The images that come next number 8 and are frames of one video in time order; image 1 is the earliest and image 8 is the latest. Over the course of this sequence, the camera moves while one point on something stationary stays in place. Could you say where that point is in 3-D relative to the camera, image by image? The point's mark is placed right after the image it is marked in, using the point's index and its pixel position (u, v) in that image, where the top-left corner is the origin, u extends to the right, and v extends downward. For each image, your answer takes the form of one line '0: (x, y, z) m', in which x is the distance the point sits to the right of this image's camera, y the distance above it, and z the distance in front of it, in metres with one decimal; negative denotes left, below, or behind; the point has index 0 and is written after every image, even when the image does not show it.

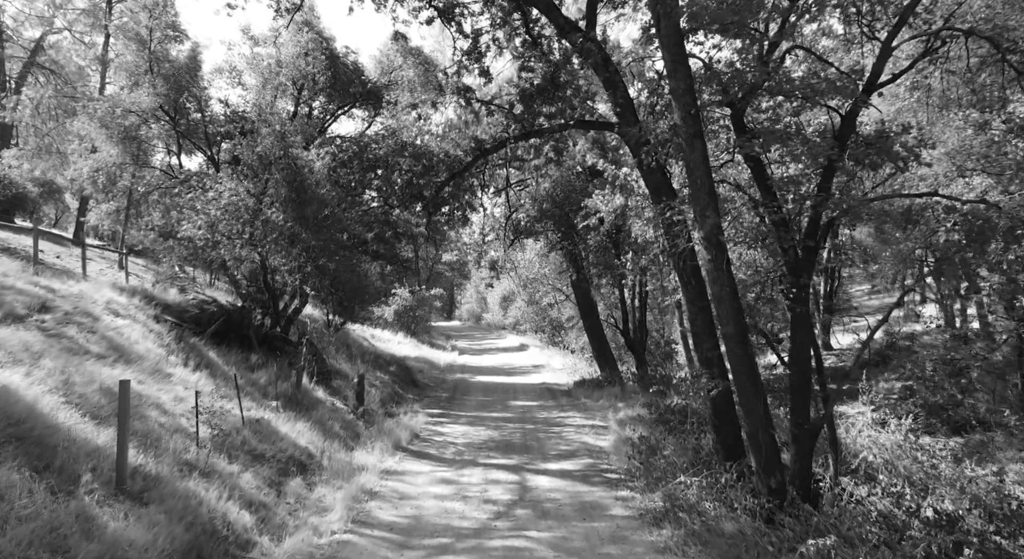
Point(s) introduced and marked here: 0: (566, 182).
0: (+1.2, +2.2, +18.3) m
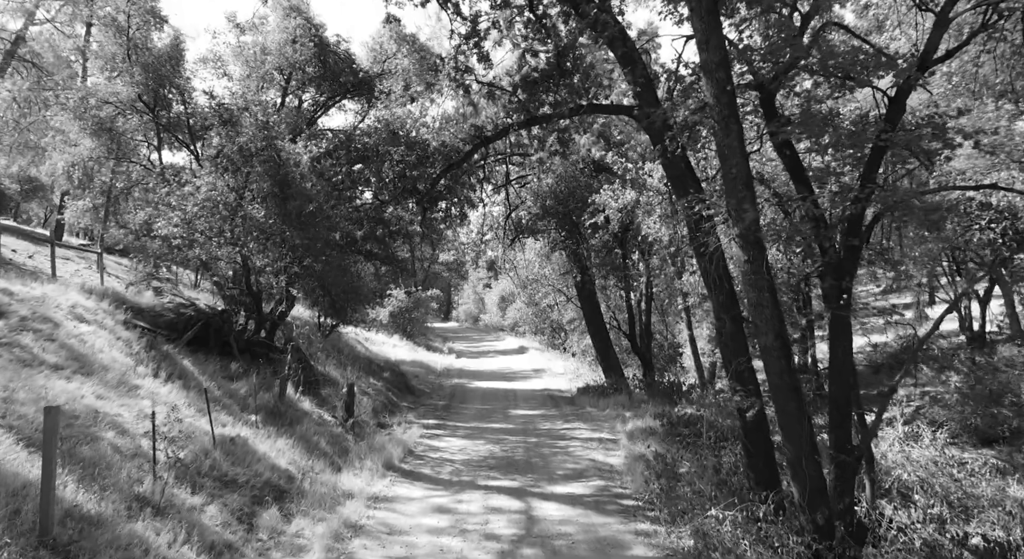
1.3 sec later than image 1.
0: (+1.2, +2.2, +17.2) m
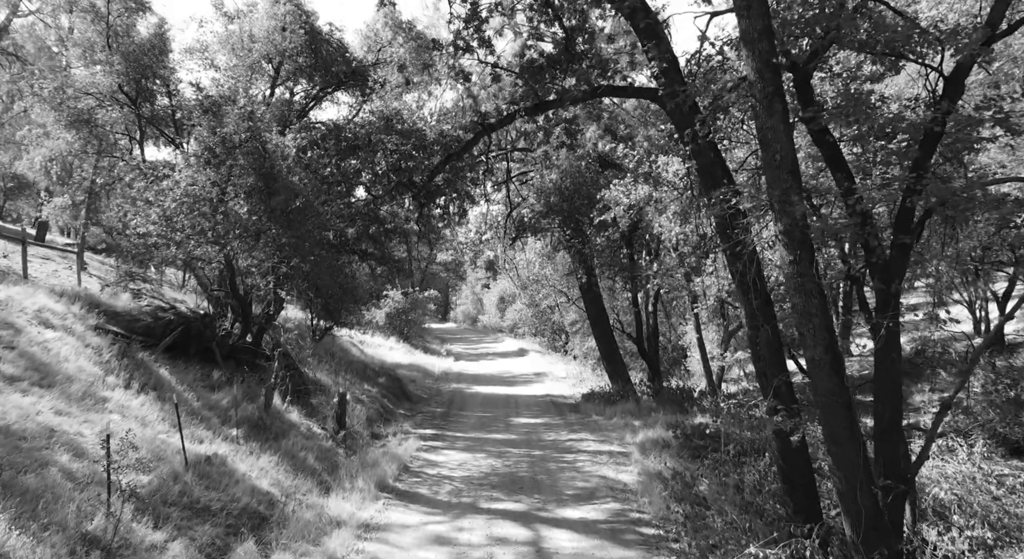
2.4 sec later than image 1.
0: (+1.3, +2.1, +16.2) m
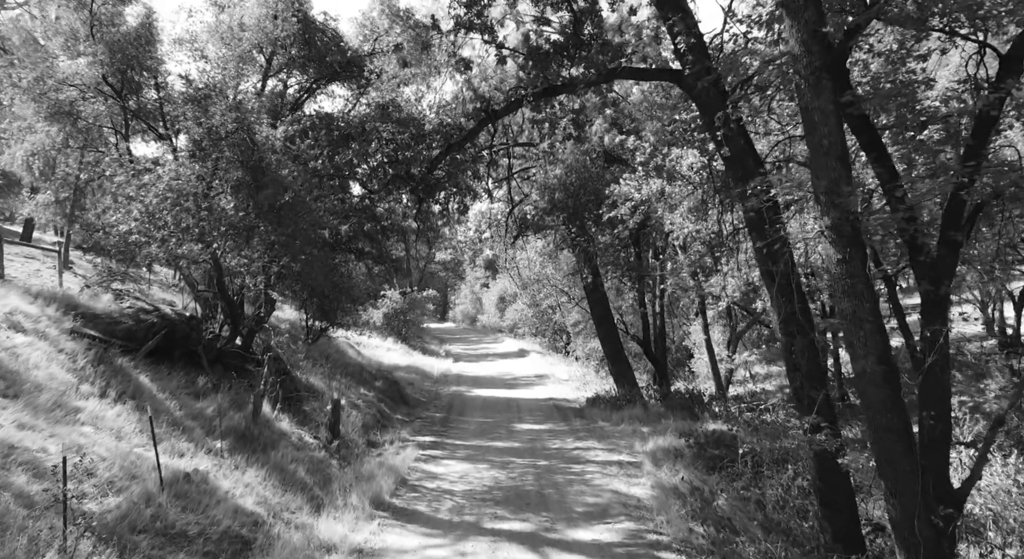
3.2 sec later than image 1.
0: (+1.3, +2.1, +15.5) m
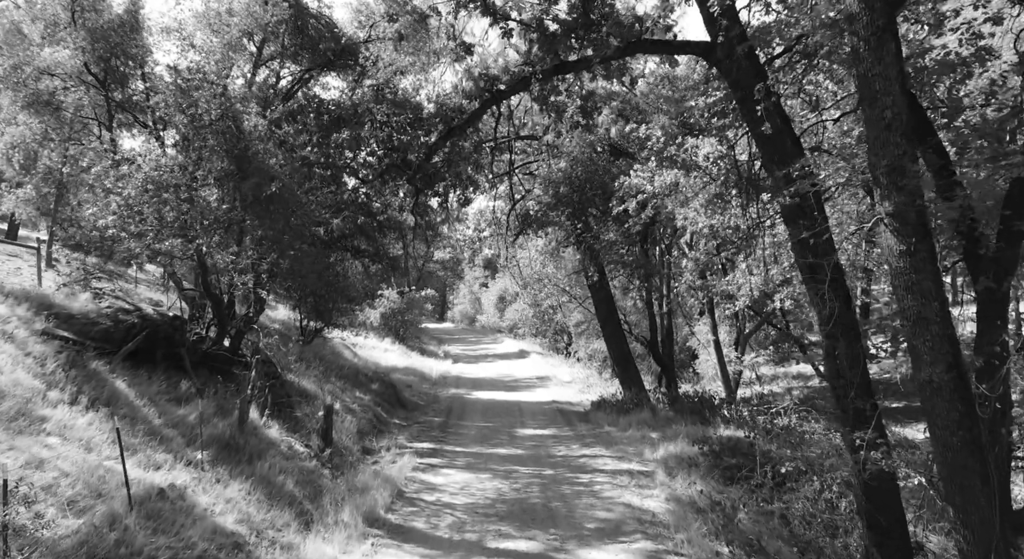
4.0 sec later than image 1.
0: (+1.4, +2.2, +14.7) m
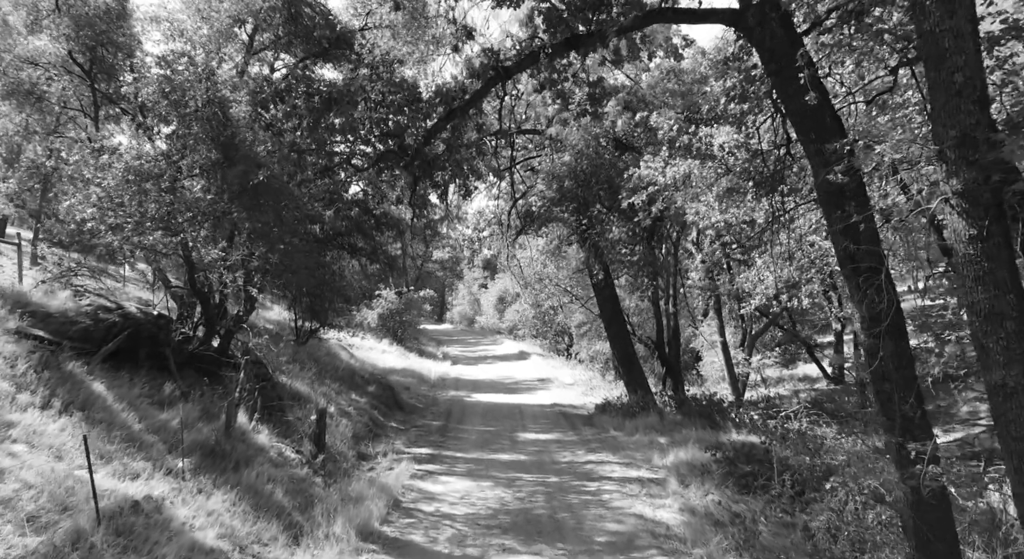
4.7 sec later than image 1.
0: (+1.4, +2.2, +14.1) m
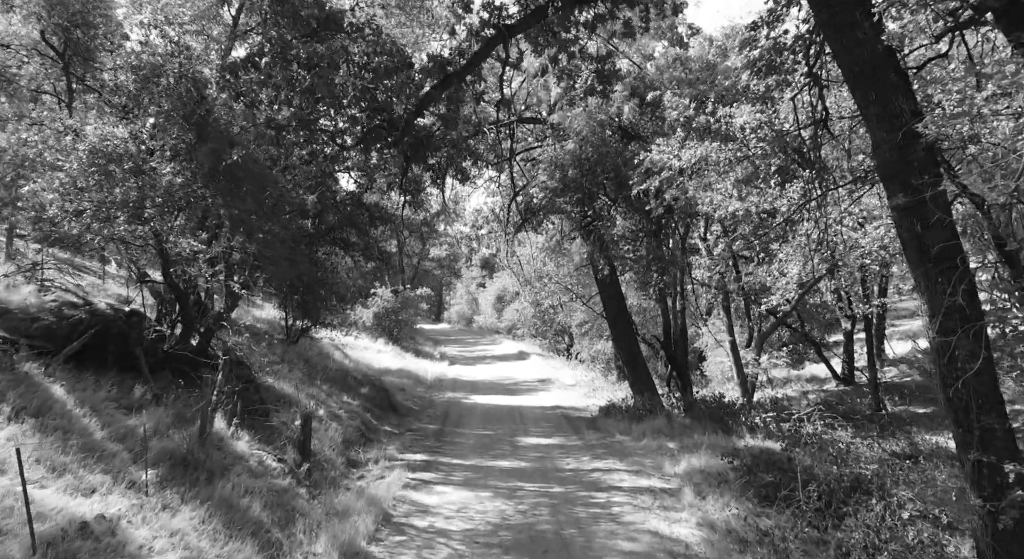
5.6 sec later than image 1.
0: (+1.4, +2.3, +13.2) m
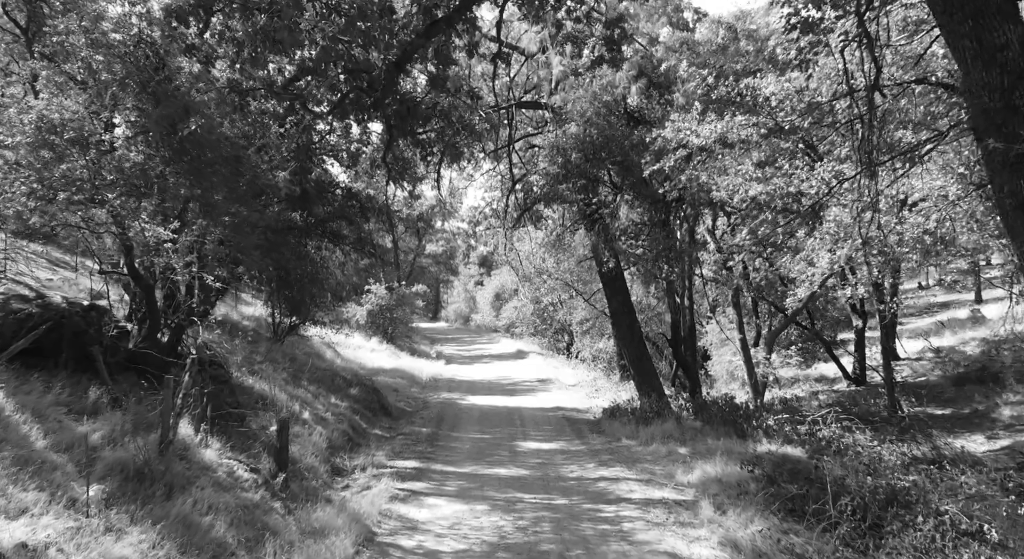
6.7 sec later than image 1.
0: (+1.4, +2.4, +12.3) m
